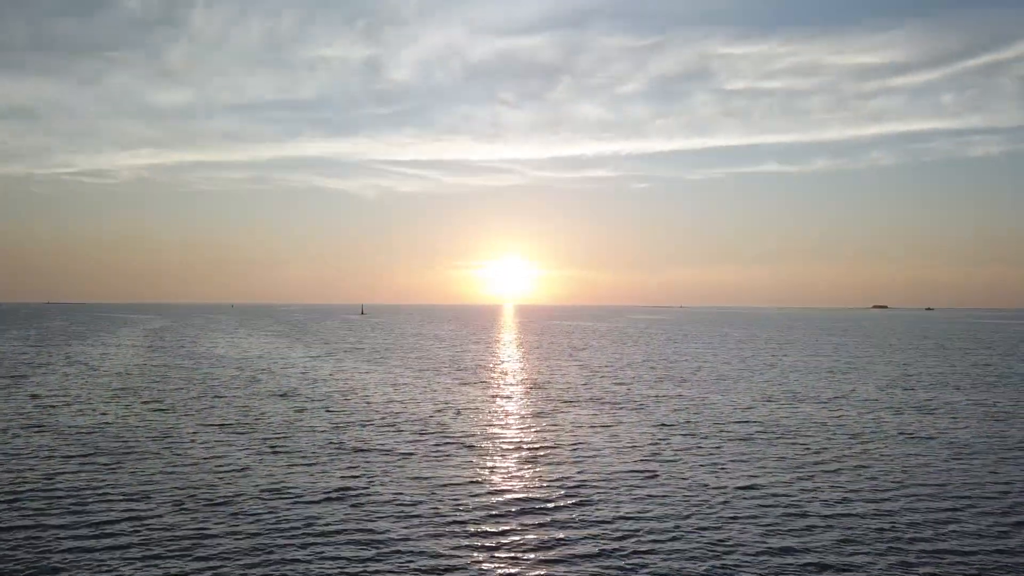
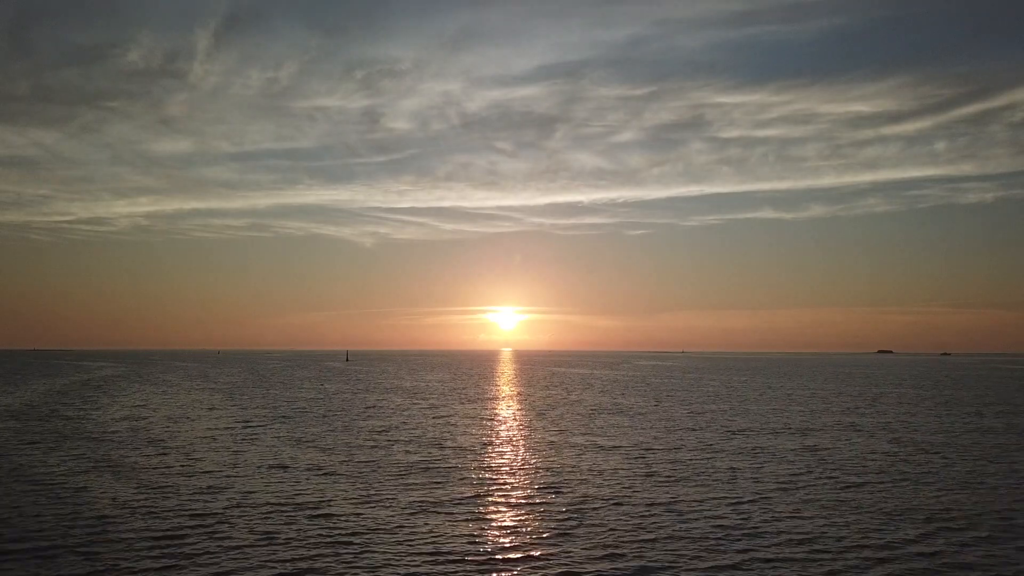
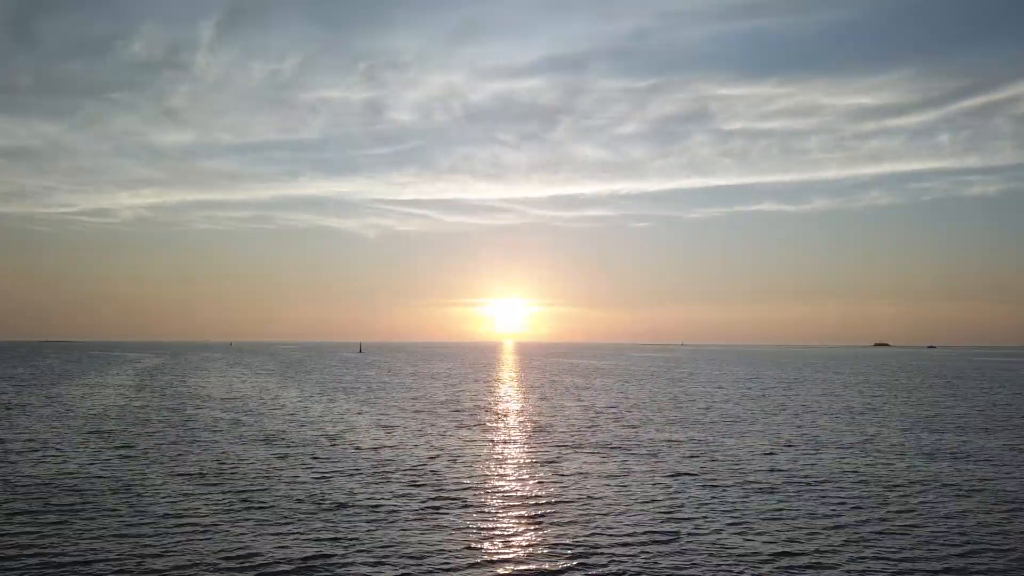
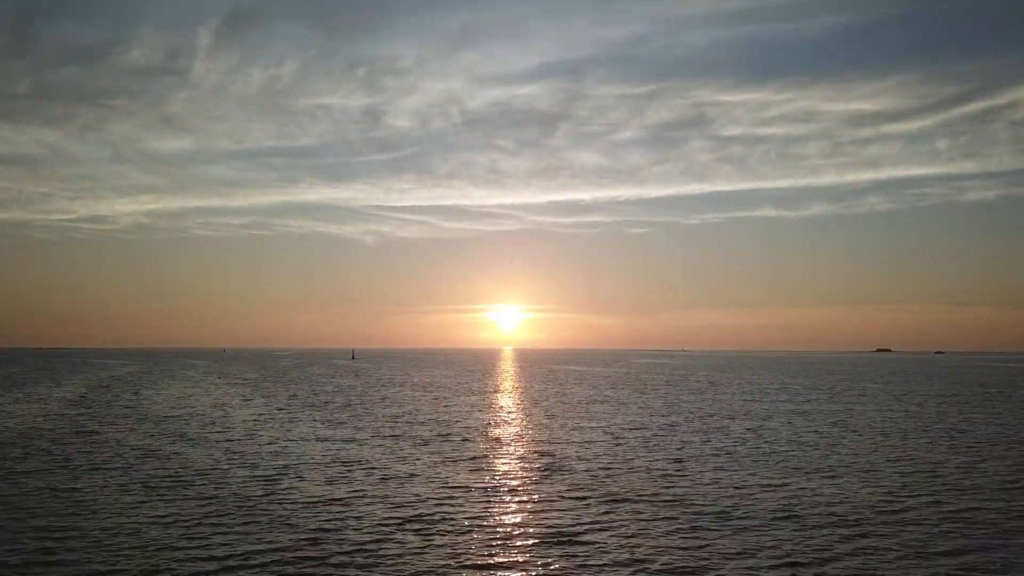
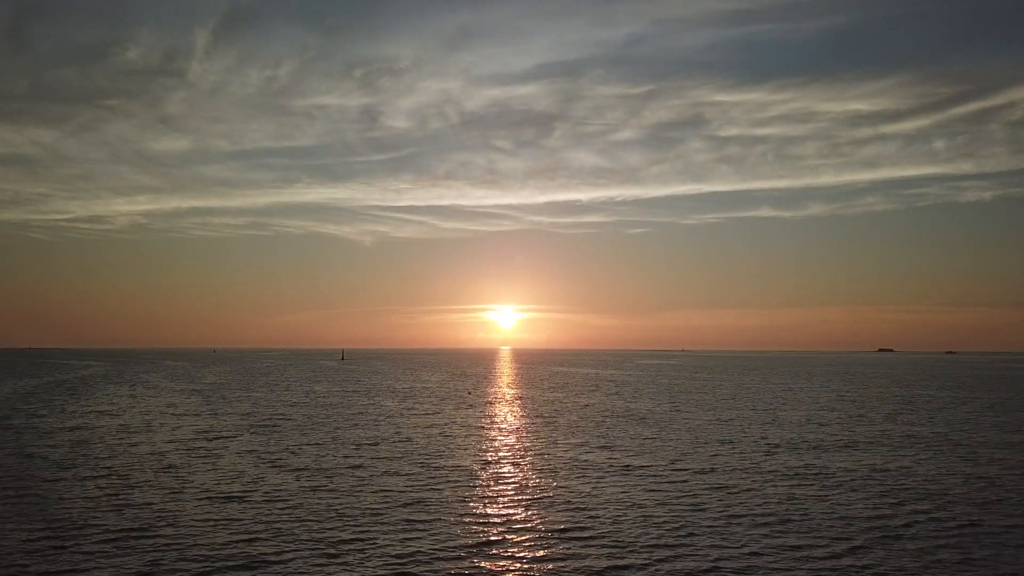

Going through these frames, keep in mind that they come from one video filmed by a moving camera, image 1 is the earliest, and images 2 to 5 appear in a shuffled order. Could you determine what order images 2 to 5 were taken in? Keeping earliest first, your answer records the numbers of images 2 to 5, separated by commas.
3, 4, 2, 5
